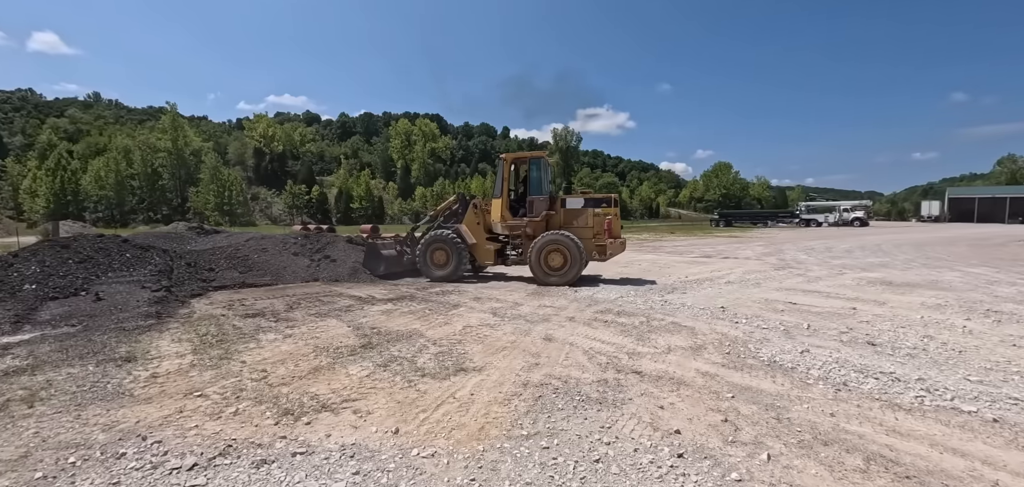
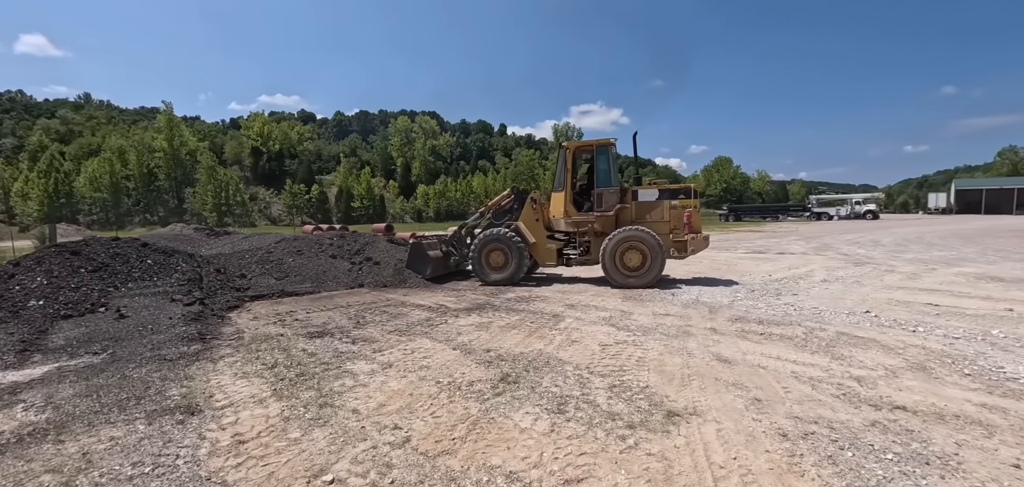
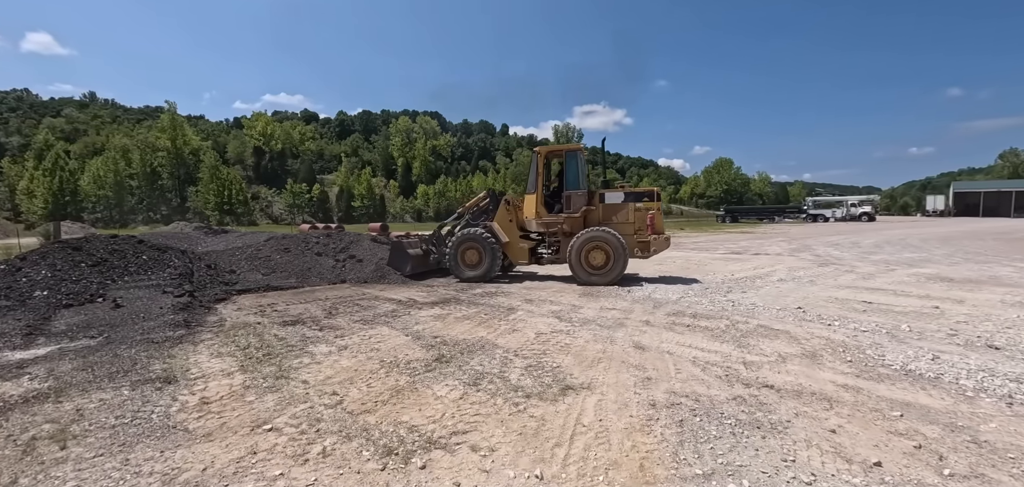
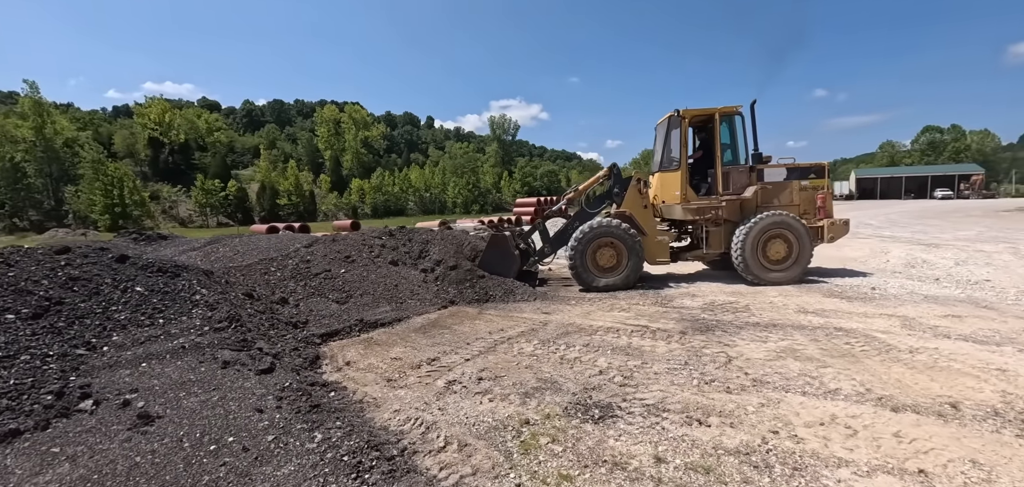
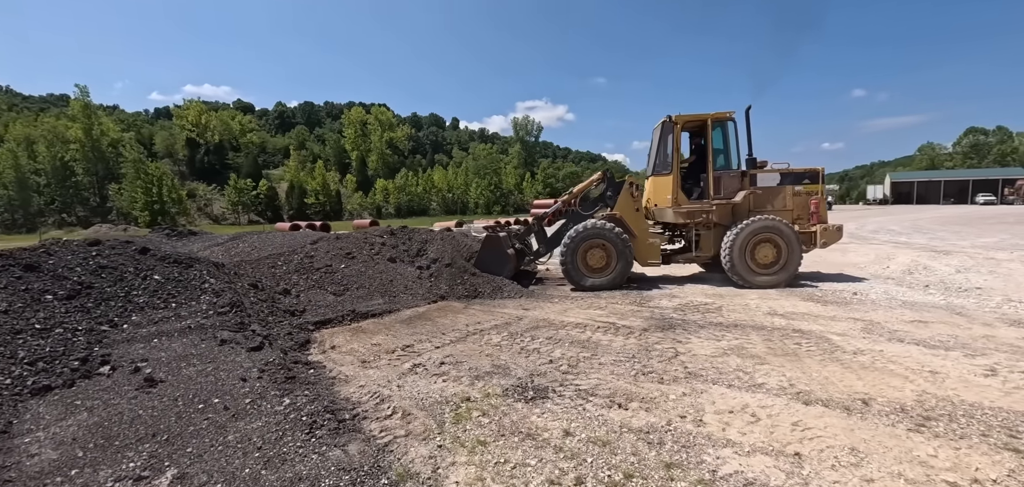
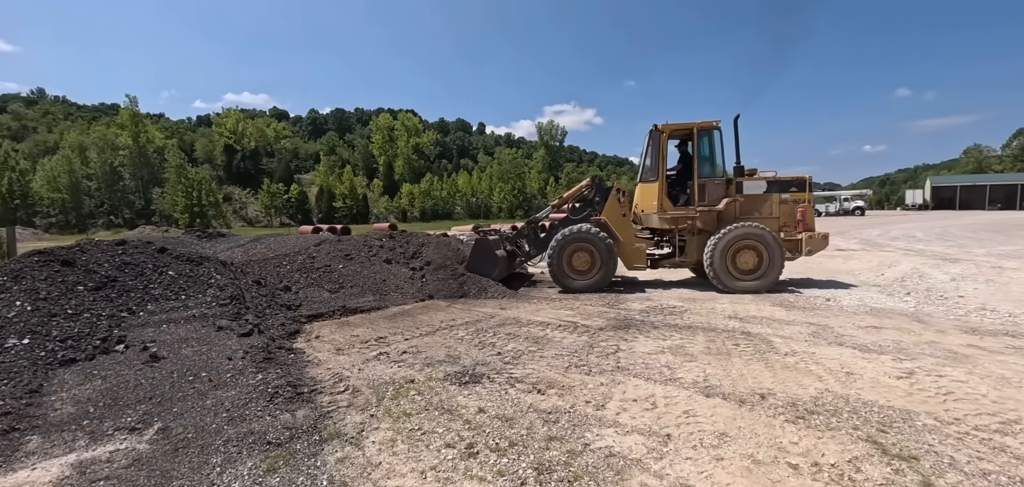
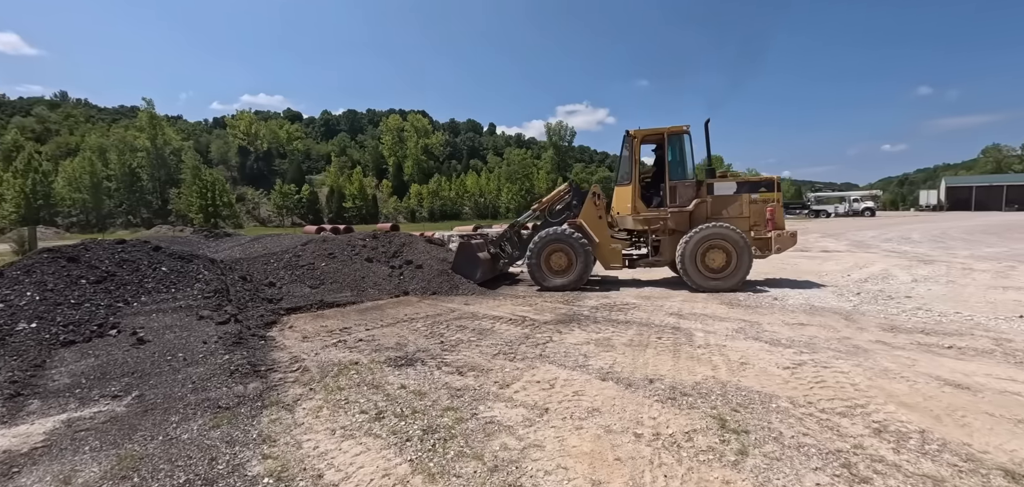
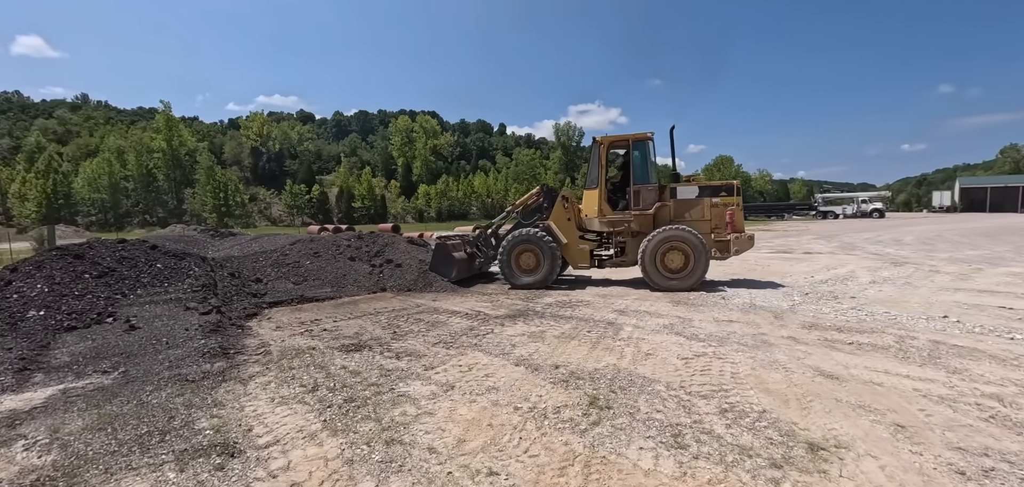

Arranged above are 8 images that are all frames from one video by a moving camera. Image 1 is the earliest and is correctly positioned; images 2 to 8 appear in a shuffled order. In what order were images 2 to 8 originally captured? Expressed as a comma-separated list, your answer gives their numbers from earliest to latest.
3, 2, 8, 7, 6, 5, 4
